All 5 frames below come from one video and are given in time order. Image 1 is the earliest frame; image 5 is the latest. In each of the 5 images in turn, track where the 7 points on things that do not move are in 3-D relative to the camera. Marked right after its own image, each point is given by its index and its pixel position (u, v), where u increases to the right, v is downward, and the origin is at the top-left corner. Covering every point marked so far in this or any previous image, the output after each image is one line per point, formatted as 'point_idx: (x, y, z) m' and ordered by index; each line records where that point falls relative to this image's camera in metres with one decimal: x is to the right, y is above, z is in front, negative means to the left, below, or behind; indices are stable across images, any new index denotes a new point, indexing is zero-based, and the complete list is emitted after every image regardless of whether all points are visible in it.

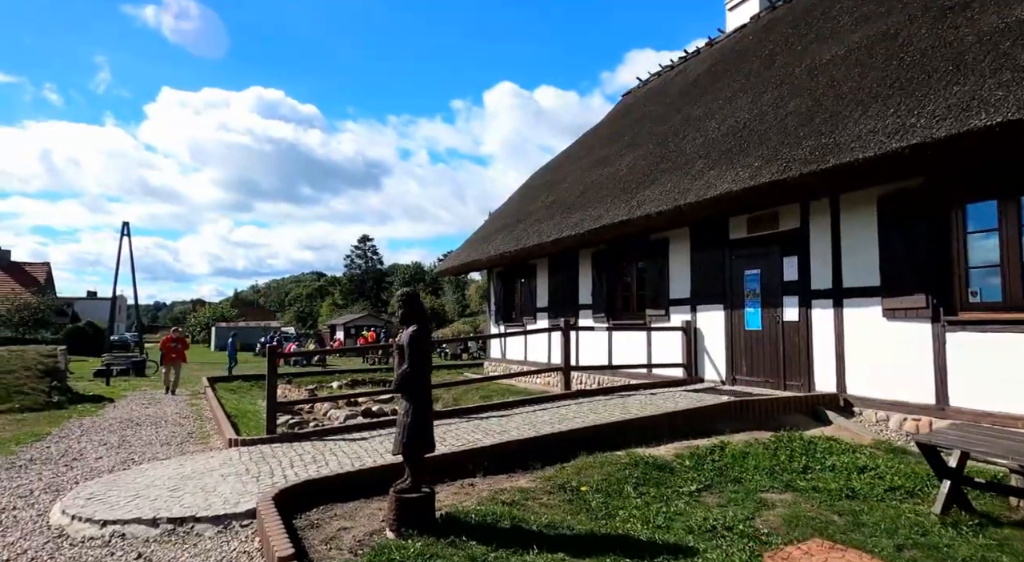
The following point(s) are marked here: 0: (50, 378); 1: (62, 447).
0: (-8.8, -1.8, +13.3) m
1: (-5.3, -1.9, +8.1) m
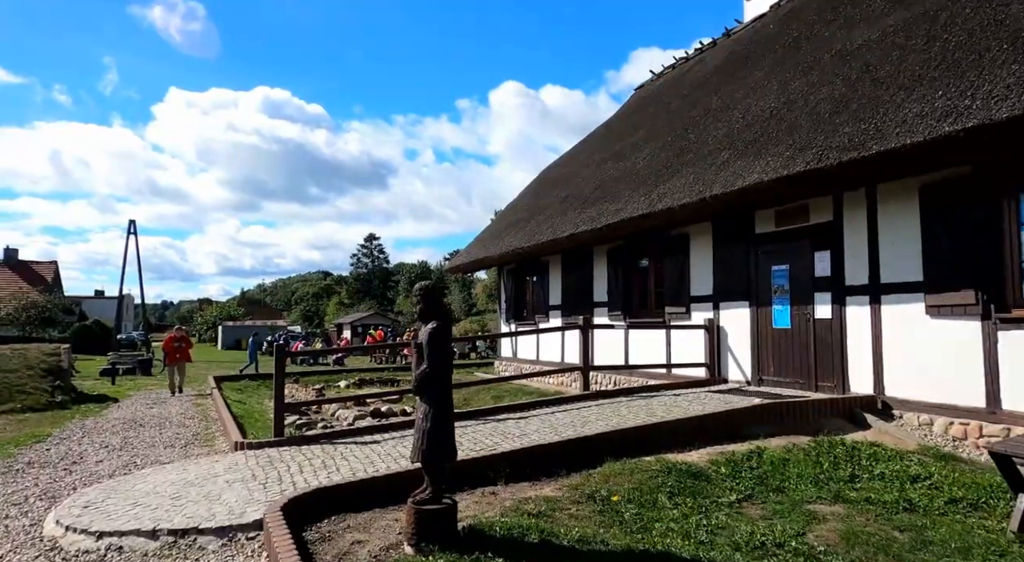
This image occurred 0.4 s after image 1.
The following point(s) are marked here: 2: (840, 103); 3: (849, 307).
0: (-8.6, -1.8, +13.0) m
1: (-5.1, -1.9, +7.8) m
2: (+3.2, +1.7, +6.7) m
3: (+3.3, -0.3, +6.8) m
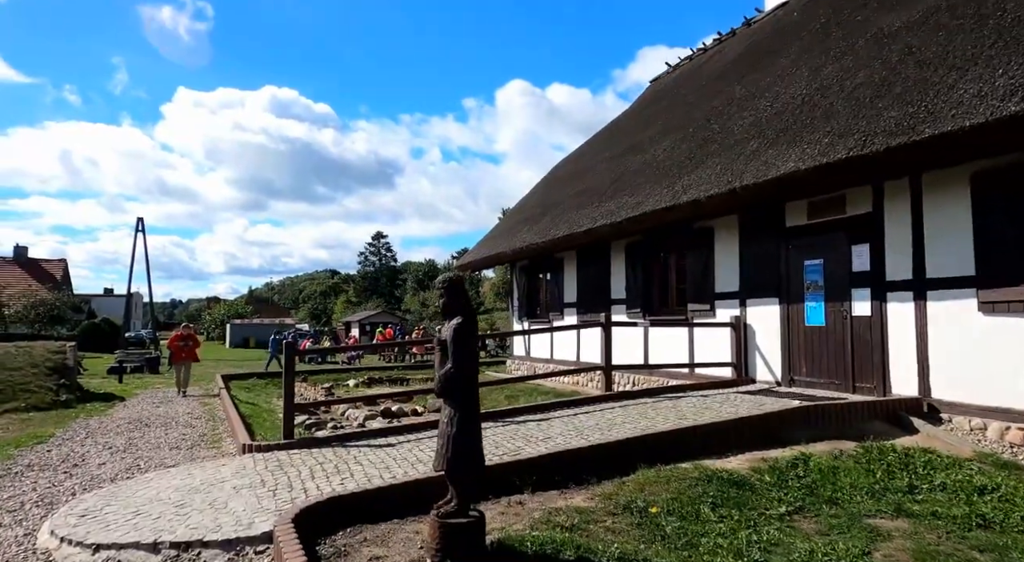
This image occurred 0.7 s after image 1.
0: (-8.3, -1.7, +12.8) m
1: (-4.9, -1.8, +7.5) m
2: (+3.3, +1.8, +6.3) m
3: (+3.5, -0.2, +6.4) m
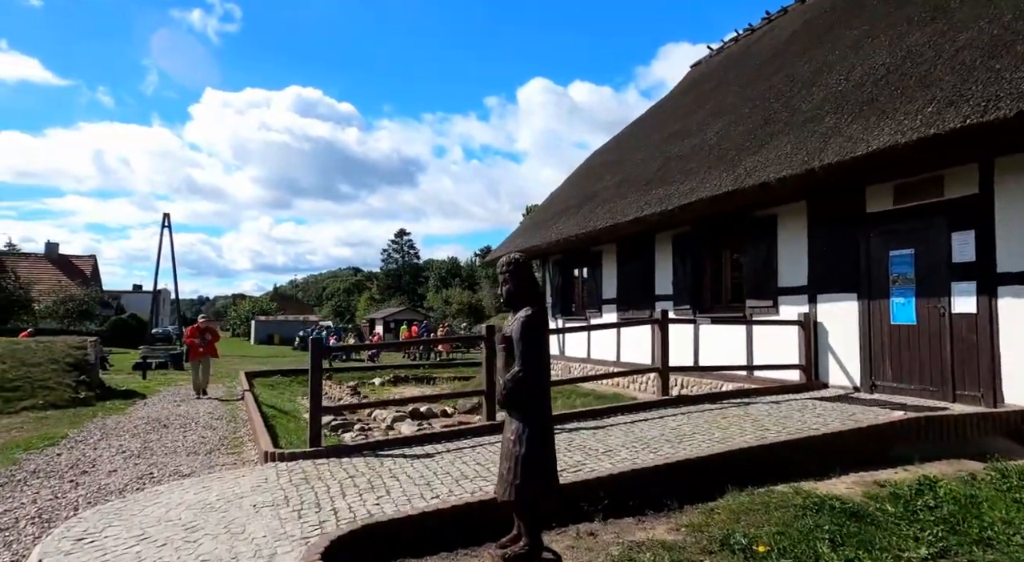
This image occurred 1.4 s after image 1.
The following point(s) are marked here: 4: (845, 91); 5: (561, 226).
0: (-7.7, -1.6, +12.3) m
1: (-4.4, -1.7, +7.0) m
2: (+3.8, +1.8, +5.5) m
3: (+3.9, -0.1, +5.6) m
4: (+3.5, +2.0, +7.3) m
5: (+0.9, +1.0, +13.2) m
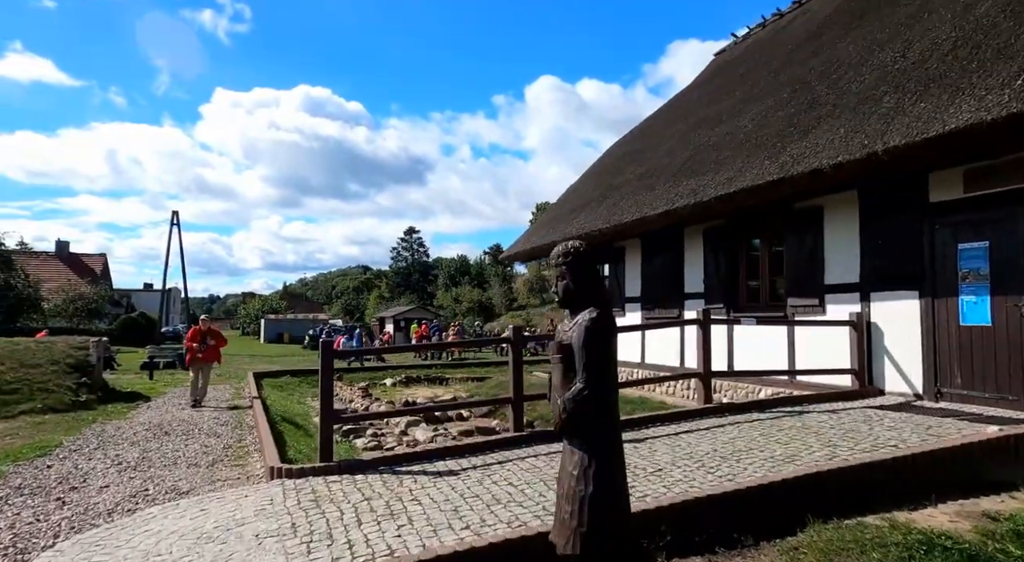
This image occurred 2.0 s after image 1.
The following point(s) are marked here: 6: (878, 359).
0: (-7.4, -1.6, +11.8) m
1: (-4.1, -1.7, +6.4) m
2: (+4.0, +1.9, +4.8) m
3: (+4.2, -0.1, +4.9) m
4: (+3.7, +2.0, +6.6) m
5: (+1.3, +1.1, +12.6) m
6: (+3.7, -0.8, +7.0) m
